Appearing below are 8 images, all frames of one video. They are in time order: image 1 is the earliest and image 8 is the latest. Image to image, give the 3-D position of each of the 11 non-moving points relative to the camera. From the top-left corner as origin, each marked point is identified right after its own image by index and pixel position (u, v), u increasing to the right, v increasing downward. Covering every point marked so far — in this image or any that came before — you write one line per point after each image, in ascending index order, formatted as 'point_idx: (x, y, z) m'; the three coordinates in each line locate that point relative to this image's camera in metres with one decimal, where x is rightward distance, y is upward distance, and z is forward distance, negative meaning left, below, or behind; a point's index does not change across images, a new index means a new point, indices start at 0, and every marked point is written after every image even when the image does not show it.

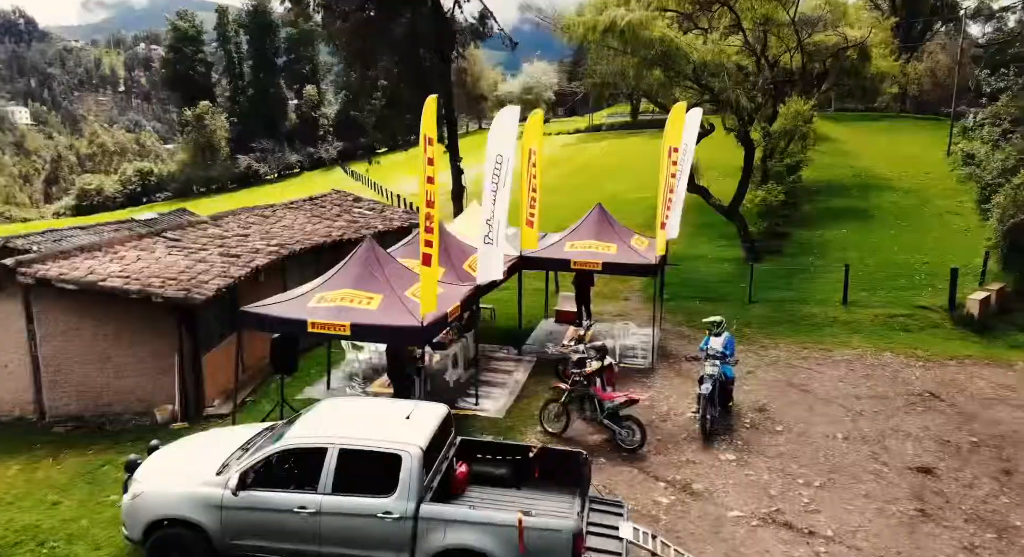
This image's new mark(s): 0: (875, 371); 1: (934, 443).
0: (+7.3, -1.9, +13.5) m
1: (+6.5, -2.6, +10.0) m
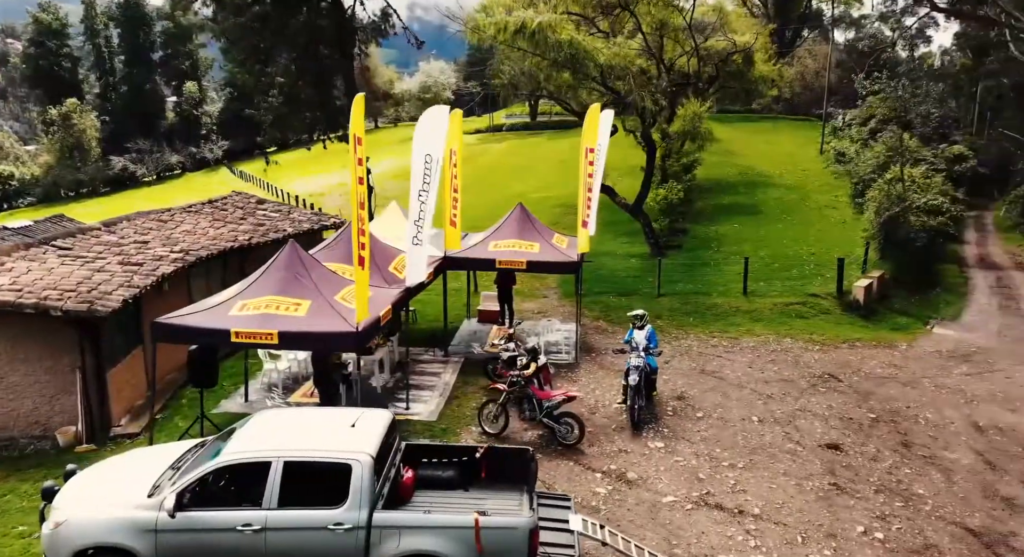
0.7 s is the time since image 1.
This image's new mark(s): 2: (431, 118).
0: (+5.7, -1.7, +14.3) m
1: (+5.4, -2.4, +10.8) m
2: (-1.0, +2.0, +7.9) m
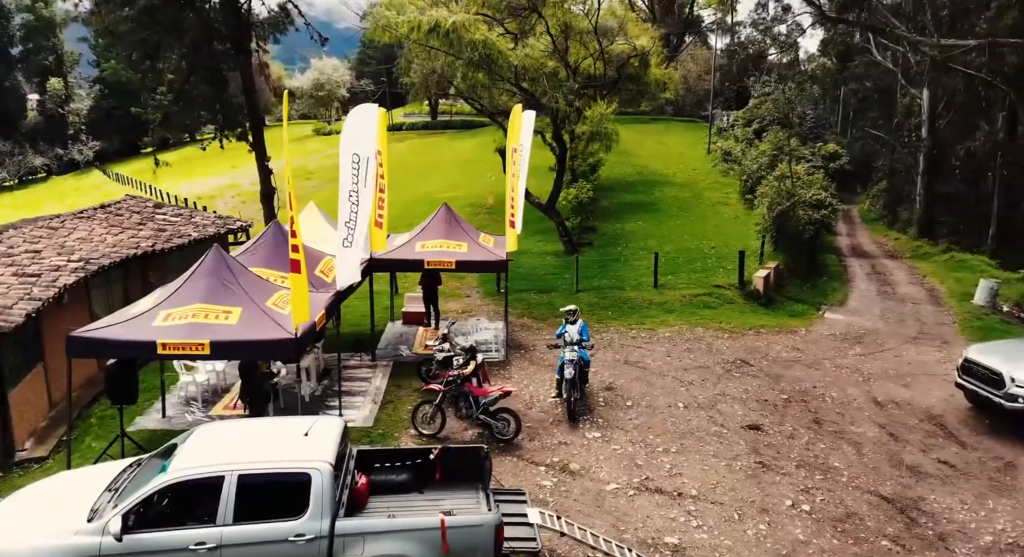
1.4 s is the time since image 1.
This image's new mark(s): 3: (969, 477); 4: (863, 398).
0: (+4.1, -1.5, +14.9) m
1: (+4.2, -2.2, +11.4) m
2: (-1.8, +2.0, +7.7) m
3: (+6.2, -2.7, +8.6) m
4: (+6.4, -2.2, +12.1) m
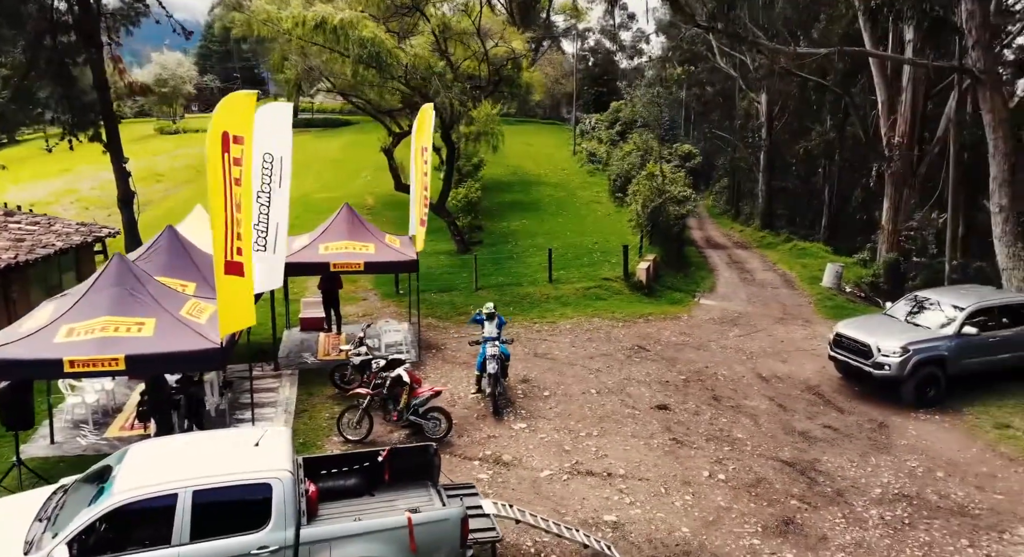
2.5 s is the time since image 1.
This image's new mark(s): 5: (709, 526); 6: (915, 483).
0: (+1.9, -1.3, +15.4) m
1: (+2.7, -2.0, +12.0) m
2: (-2.9, +1.9, +7.4) m
3: (+5.1, -2.4, +9.6) m
4: (+4.8, -2.0, +13.0) m
5: (+1.8, -2.2, +5.7) m
6: (+4.9, -2.5, +7.7) m
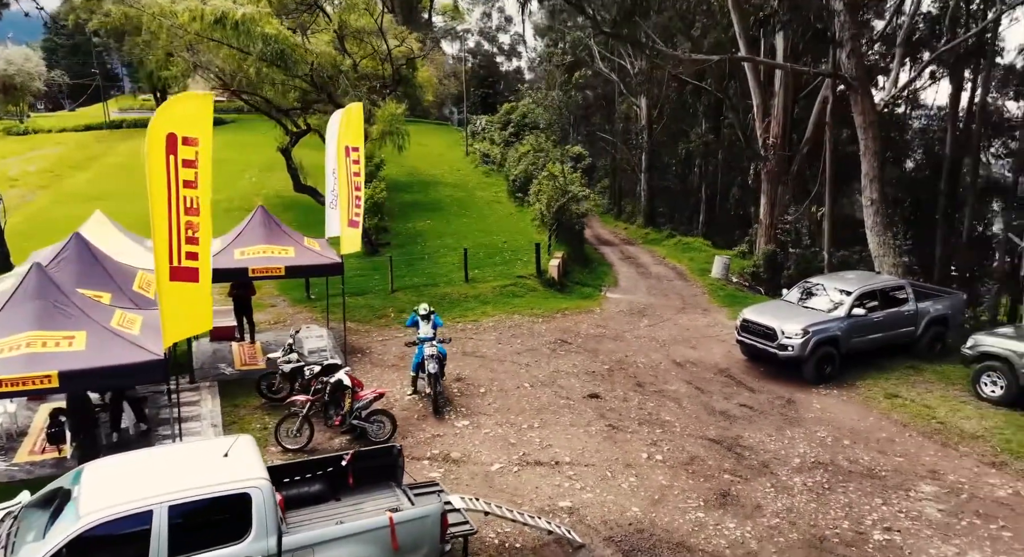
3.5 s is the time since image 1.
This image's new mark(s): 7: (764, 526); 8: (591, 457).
0: (+0.1, -1.3, +15.7) m
1: (+1.4, -1.9, +12.4) m
2: (-3.6, +1.8, +7.0) m
3: (+4.1, -2.2, +10.3) m
4: (+3.3, -1.8, +13.7) m
5: (+1.4, -2.1, +6.0) m
6: (+4.1, -2.3, +8.4) m
7: (+2.3, -2.3, +5.8) m
8: (+0.9, -2.0, +7.2) m
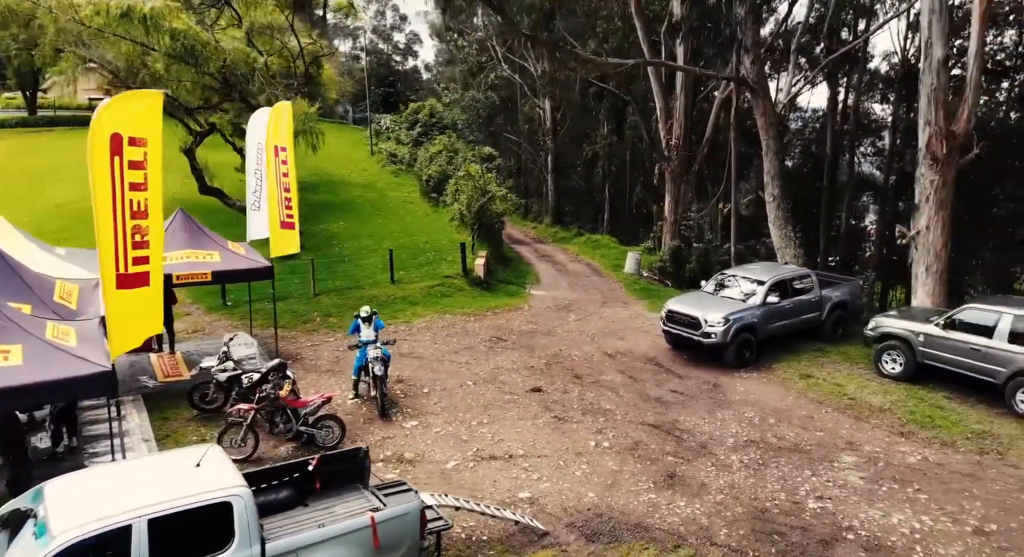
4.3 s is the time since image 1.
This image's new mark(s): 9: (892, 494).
0: (-1.4, -1.2, +15.7) m
1: (+0.2, -1.8, +12.6) m
2: (-4.2, +1.7, +6.6) m
3: (+3.2, -2.0, +10.9) m
4: (+2.0, -1.6, +14.1) m
5: (+1.0, -2.1, +6.3) m
6: (+3.4, -2.1, +9.0) m
7: (+1.9, -2.2, +6.1) m
8: (+0.4, -2.0, +7.4) m
9: (+4.1, -2.3, +6.9) m
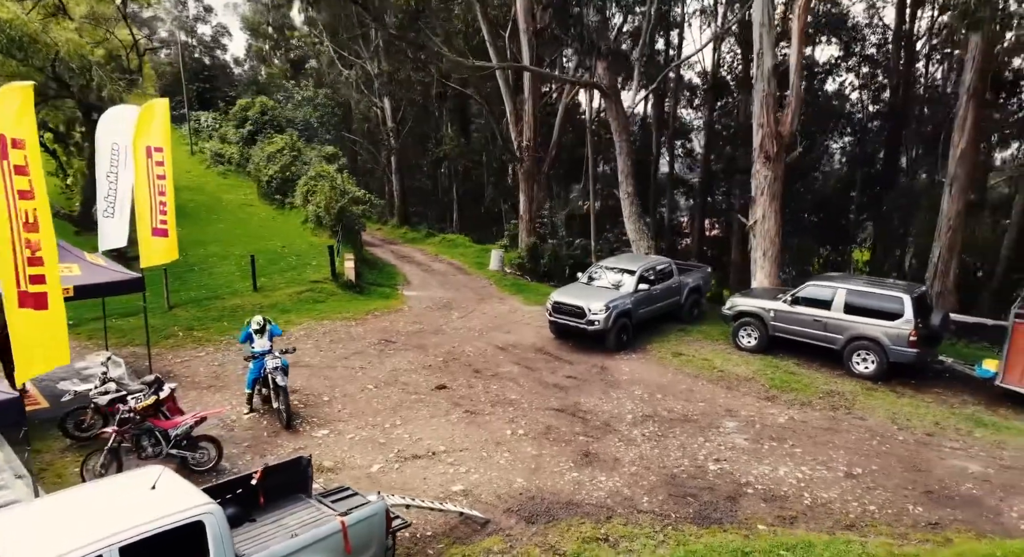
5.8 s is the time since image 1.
0: (-4.0, -1.3, +15.3) m
1: (-1.7, -1.8, +12.6) m
2: (-5.1, +1.5, +5.8) m
3: (+1.5, -1.9, +11.5) m
4: (-0.4, -1.5, +14.4) m
5: (+0.2, -2.0, +6.5) m
6: (+2.1, -1.9, +9.7) m
7: (+1.2, -2.0, +6.6) m
8: (-0.6, -1.9, +7.5) m
9: (+3.2, -2.1, +7.8) m
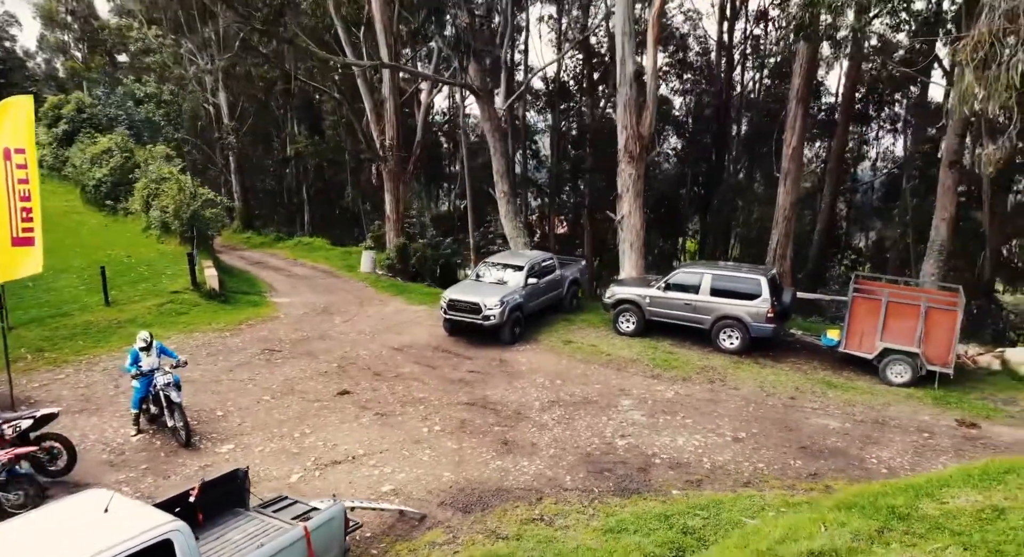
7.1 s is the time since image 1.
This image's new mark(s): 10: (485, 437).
0: (-6.4, -1.5, +14.5) m
1: (-3.6, -1.9, +12.3) m
2: (-5.8, +1.3, +5.0) m
3: (-0.3, -1.8, +11.8) m
4: (-2.7, -1.5, +14.3) m
5: (-0.6, -2.0, +6.7) m
6: (+0.7, -1.8, +10.2) m
7: (+0.4, -2.0, +7.0) m
8: (-1.6, -1.9, +7.5) m
9: (+2.1, -1.9, +8.5) m
10: (-0.3, -2.0, +7.8) m
